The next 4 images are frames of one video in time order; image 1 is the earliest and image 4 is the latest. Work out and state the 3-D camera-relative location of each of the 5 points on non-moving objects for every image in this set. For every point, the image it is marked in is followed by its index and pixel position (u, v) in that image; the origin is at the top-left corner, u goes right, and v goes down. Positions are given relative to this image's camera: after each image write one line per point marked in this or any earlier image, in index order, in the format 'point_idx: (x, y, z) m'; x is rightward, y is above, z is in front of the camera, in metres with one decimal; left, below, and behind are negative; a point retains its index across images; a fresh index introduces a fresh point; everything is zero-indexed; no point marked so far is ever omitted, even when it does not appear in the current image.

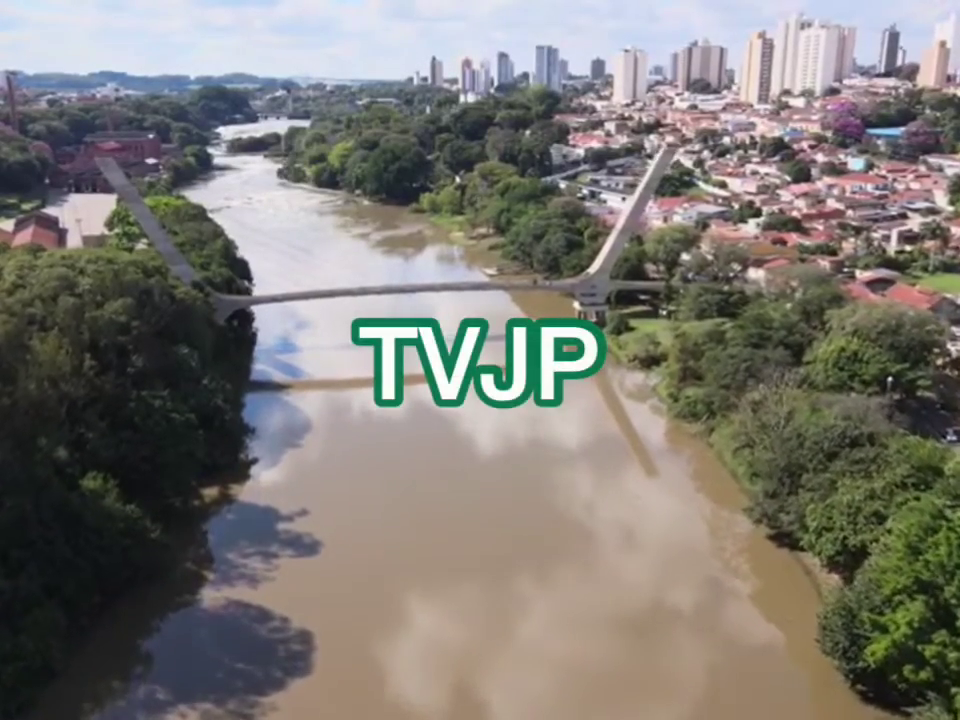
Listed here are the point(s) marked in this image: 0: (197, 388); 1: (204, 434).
0: (-5.5, -0.5, +18.7) m
1: (-5.2, -1.4, +18.1) m
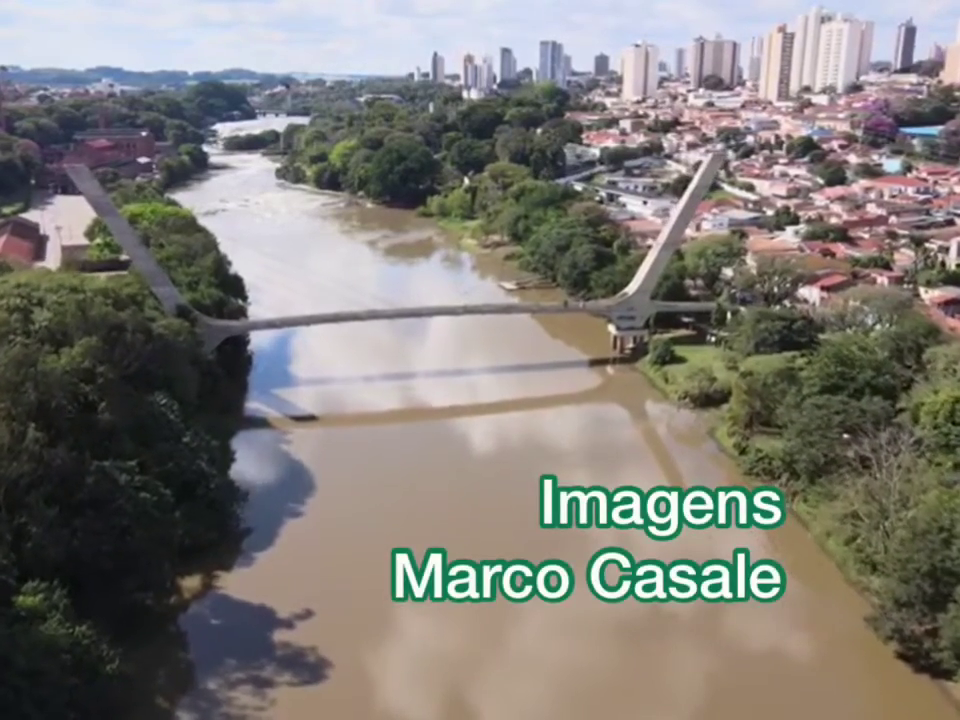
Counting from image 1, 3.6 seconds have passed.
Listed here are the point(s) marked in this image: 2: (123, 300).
0: (-4.9, -1.4, +15.4) m
1: (-4.6, -2.3, +14.8) m
2: (-6.8, +1.1, +18.1) m
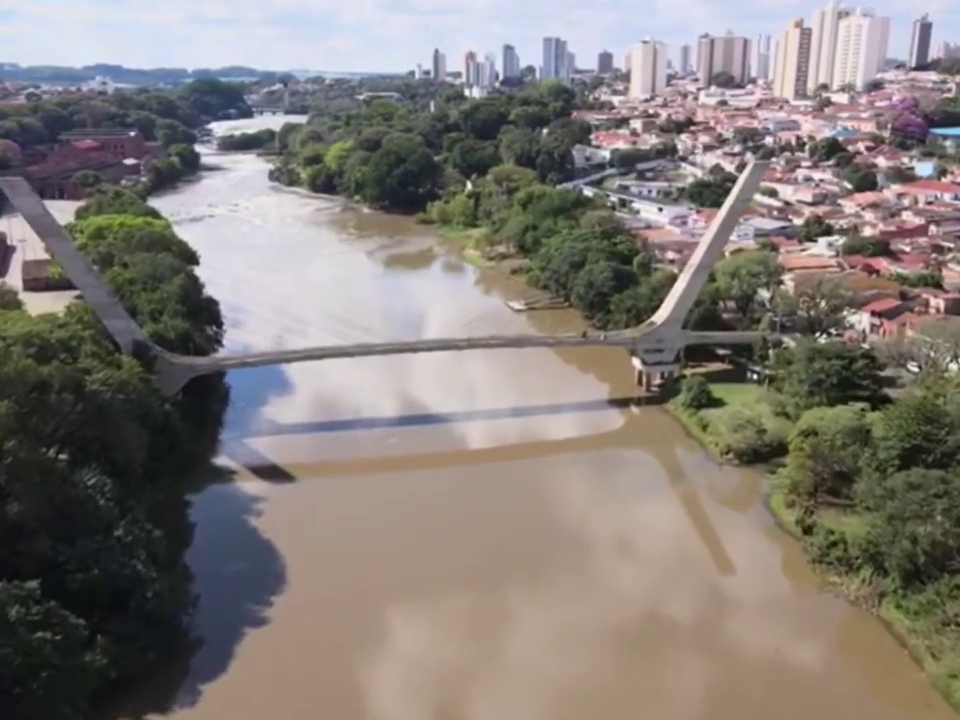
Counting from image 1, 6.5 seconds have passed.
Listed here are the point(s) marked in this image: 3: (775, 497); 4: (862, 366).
0: (-4.8, -2.3, +12.1) m
1: (-4.5, -3.2, +11.6) m
2: (-6.7, +0.2, +14.8) m
3: (+5.3, -2.5, +17.2) m
4: (+7.6, -0.1, +19.1) m
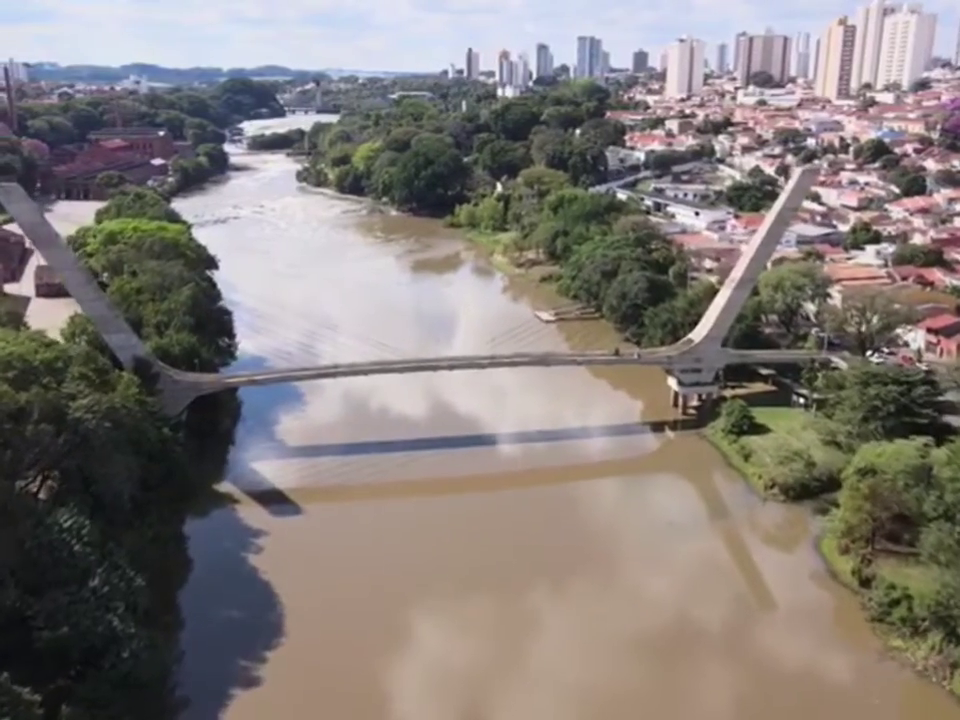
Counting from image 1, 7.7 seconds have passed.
0: (-4.6, -2.7, +10.9) m
1: (-4.3, -3.6, +10.3) m
2: (-6.4, -0.1, +13.6) m
3: (+5.6, -2.9, +15.6) m
4: (+8.0, -0.6, +17.4) m
